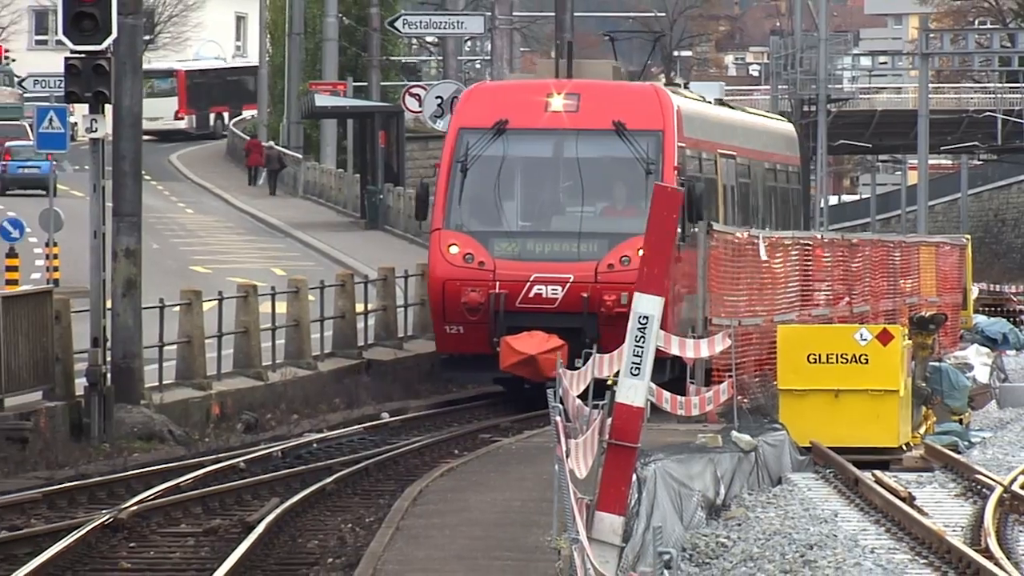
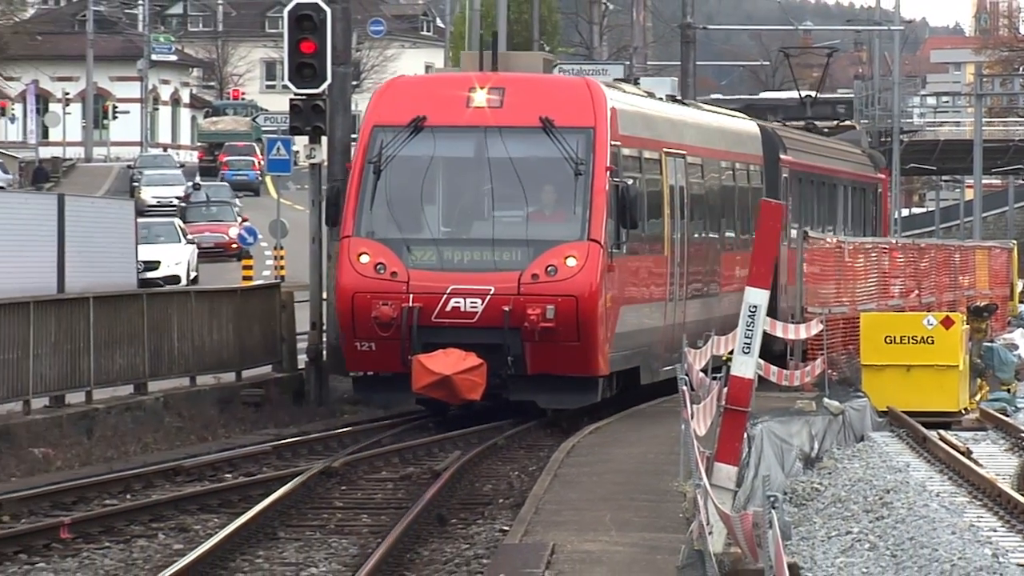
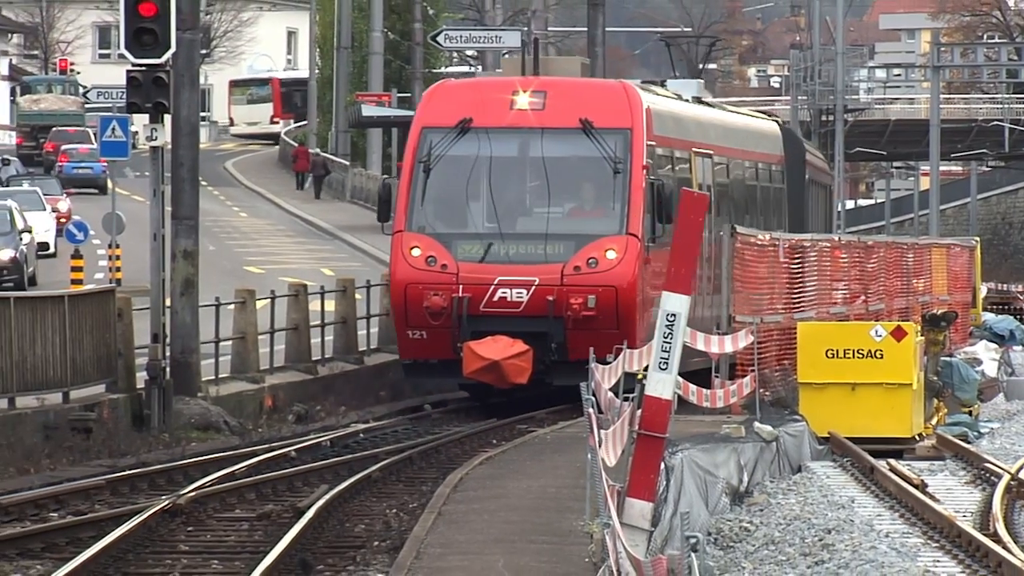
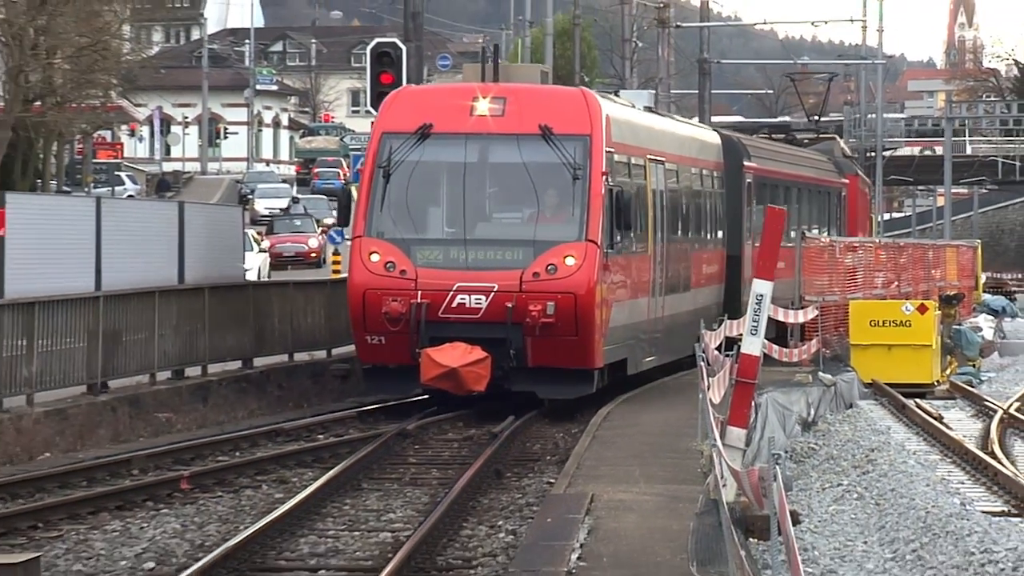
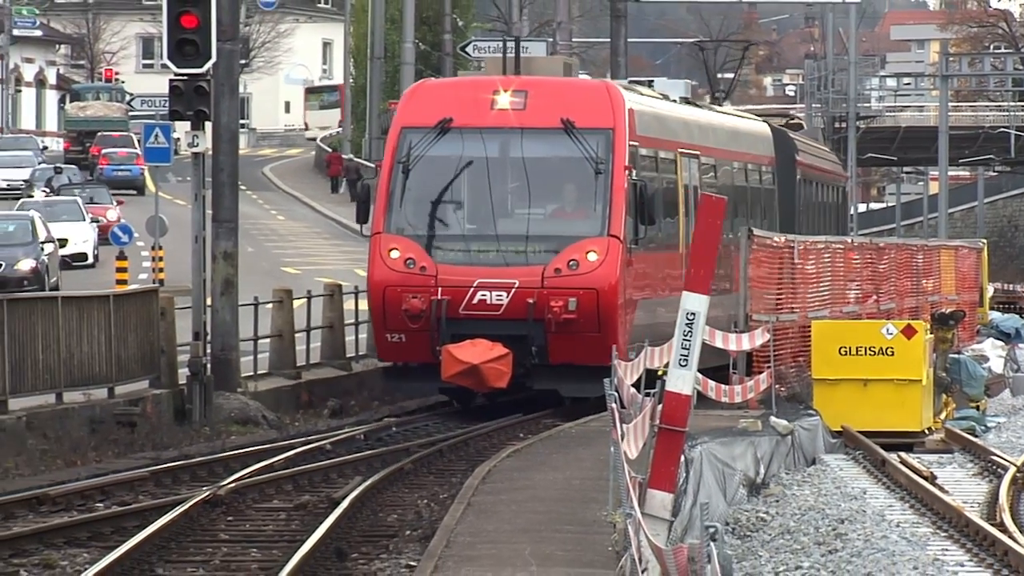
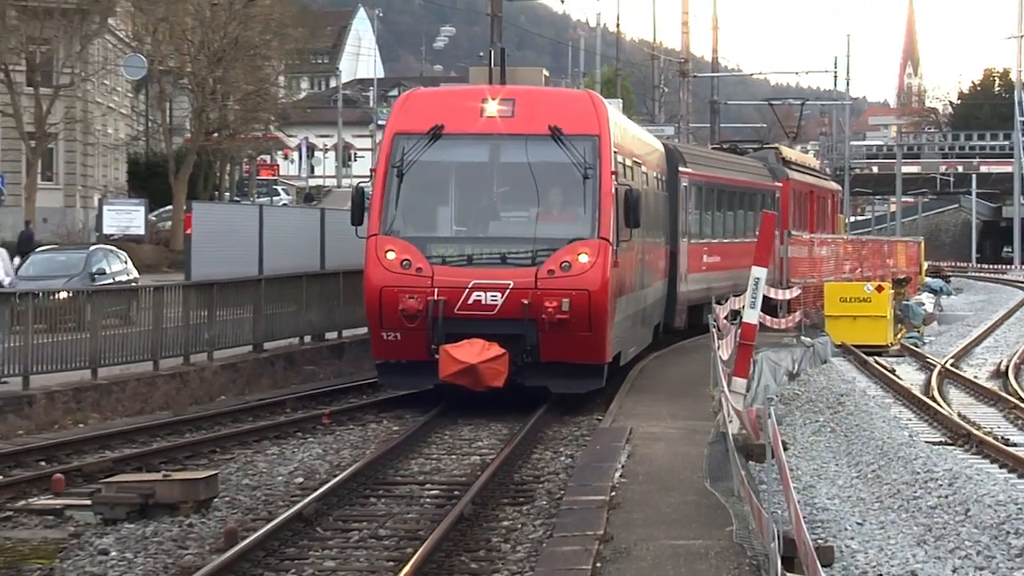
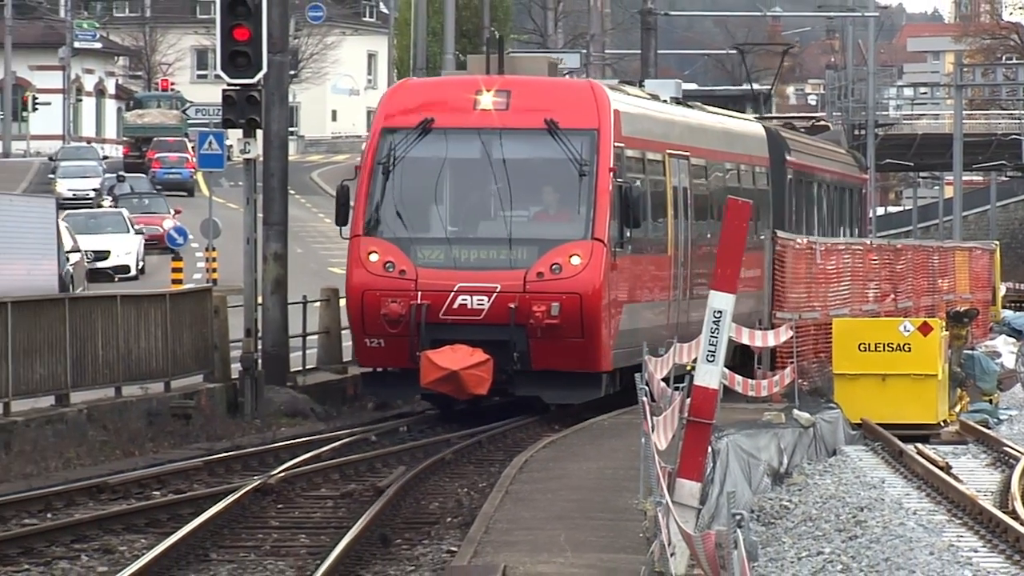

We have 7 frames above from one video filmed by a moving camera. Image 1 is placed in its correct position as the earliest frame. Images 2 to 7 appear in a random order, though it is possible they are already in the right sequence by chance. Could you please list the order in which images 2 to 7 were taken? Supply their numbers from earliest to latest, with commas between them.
3, 5, 7, 2, 4, 6
